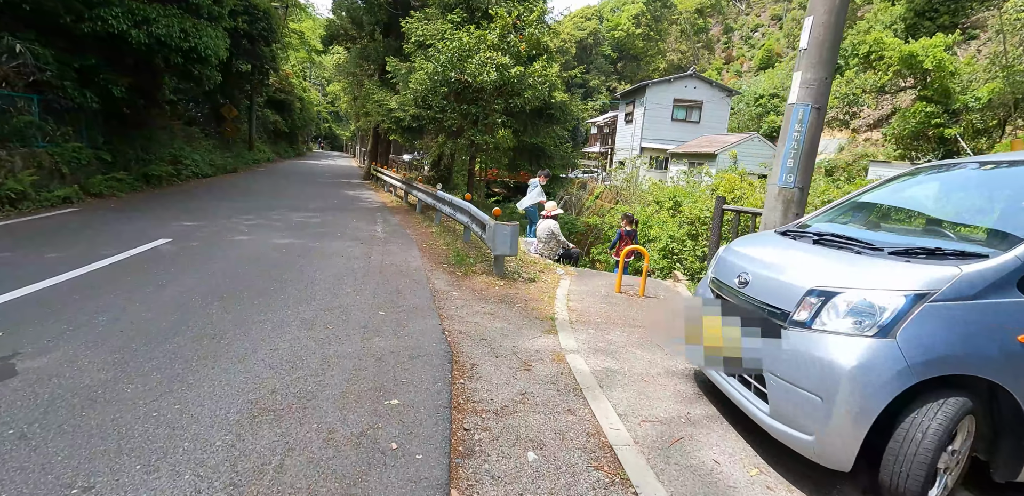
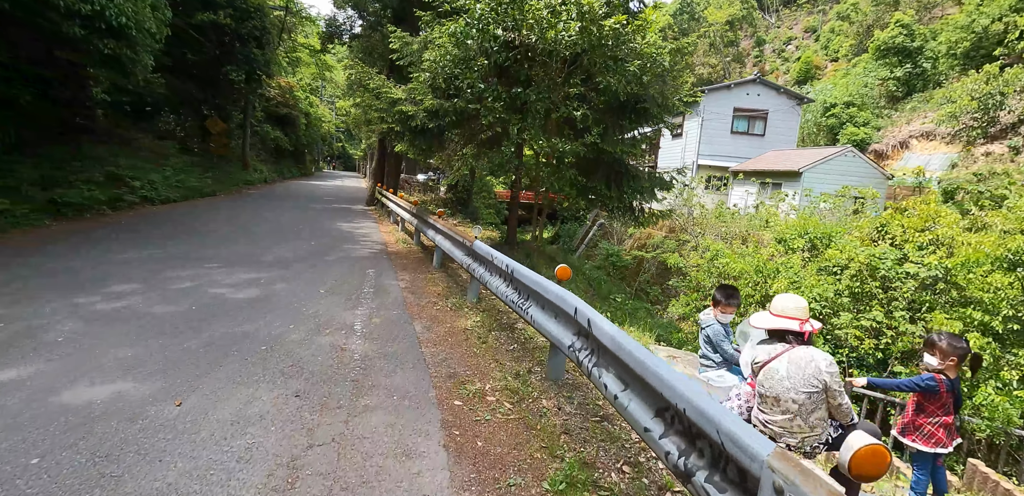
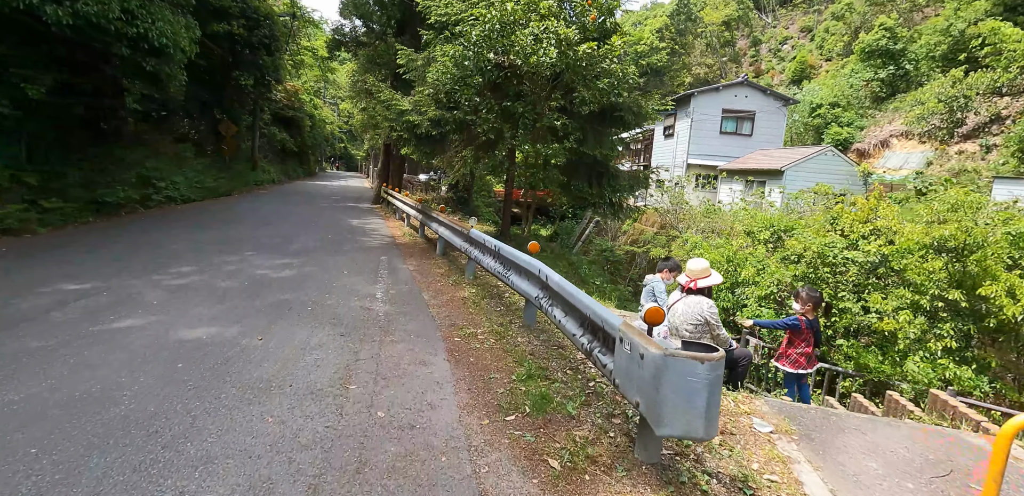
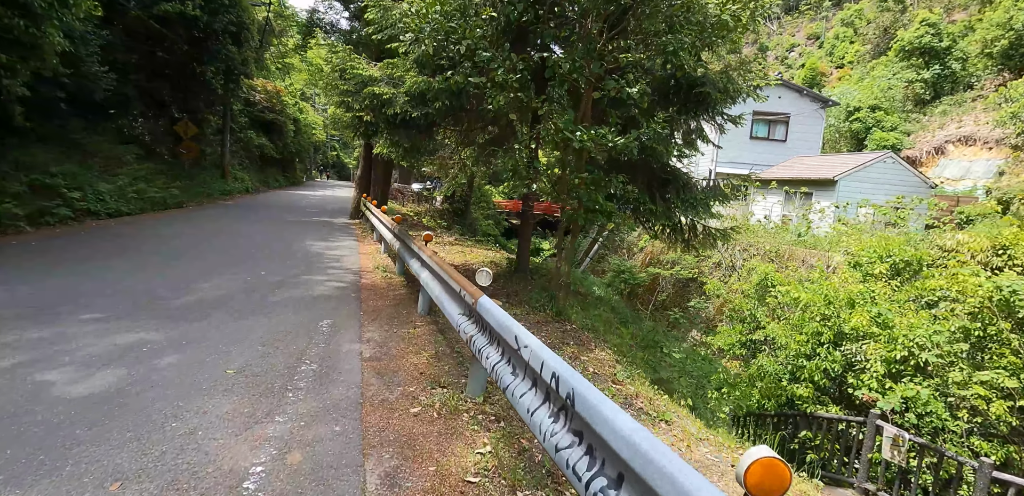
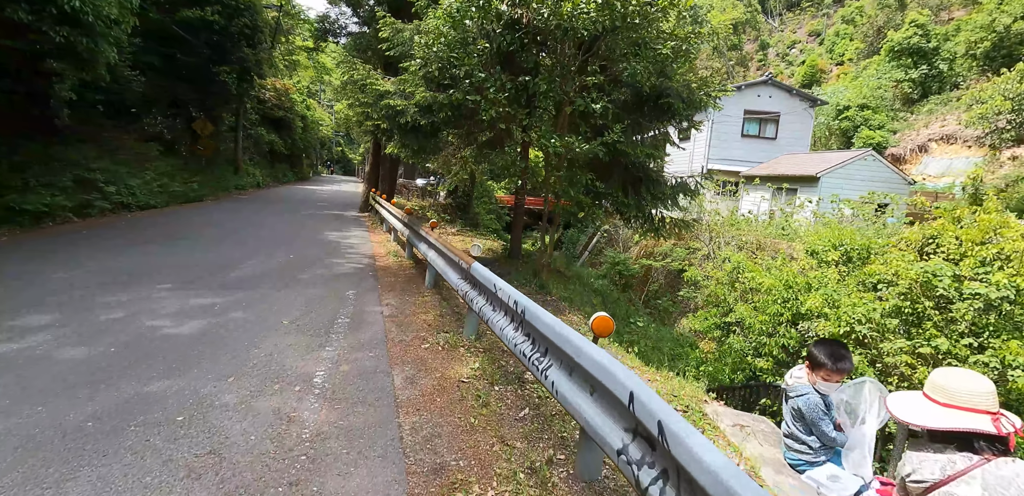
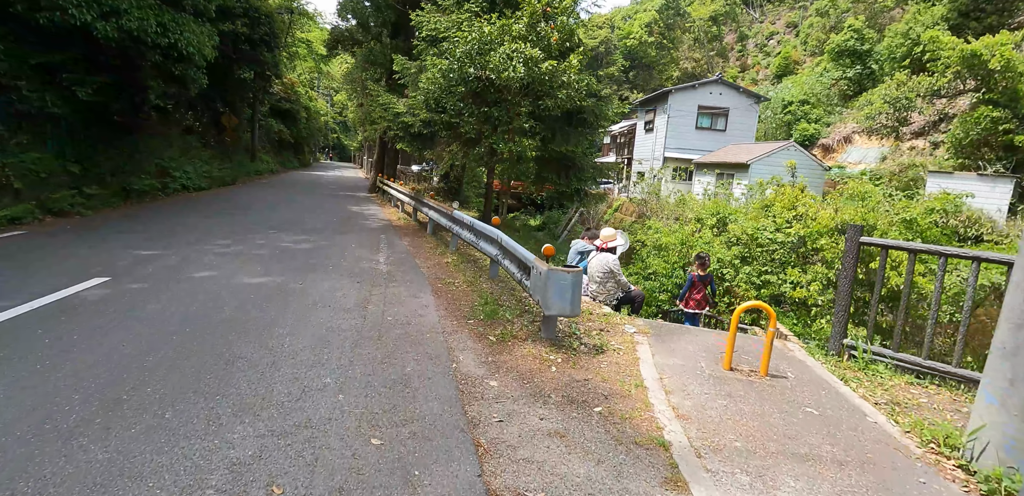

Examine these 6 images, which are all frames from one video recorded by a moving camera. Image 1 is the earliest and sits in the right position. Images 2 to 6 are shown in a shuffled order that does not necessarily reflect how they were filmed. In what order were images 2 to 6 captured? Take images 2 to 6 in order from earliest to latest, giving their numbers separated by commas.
6, 3, 2, 5, 4
